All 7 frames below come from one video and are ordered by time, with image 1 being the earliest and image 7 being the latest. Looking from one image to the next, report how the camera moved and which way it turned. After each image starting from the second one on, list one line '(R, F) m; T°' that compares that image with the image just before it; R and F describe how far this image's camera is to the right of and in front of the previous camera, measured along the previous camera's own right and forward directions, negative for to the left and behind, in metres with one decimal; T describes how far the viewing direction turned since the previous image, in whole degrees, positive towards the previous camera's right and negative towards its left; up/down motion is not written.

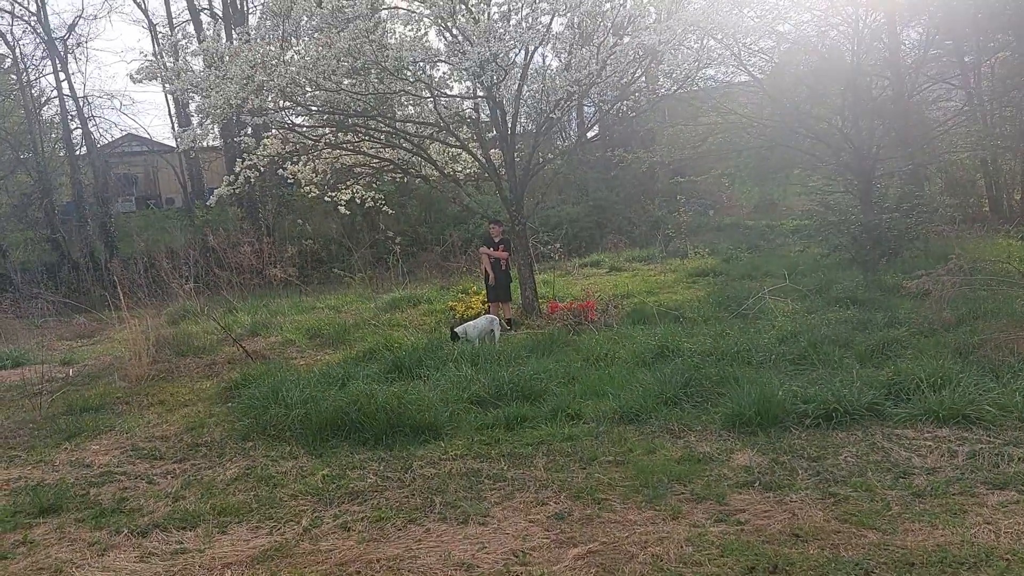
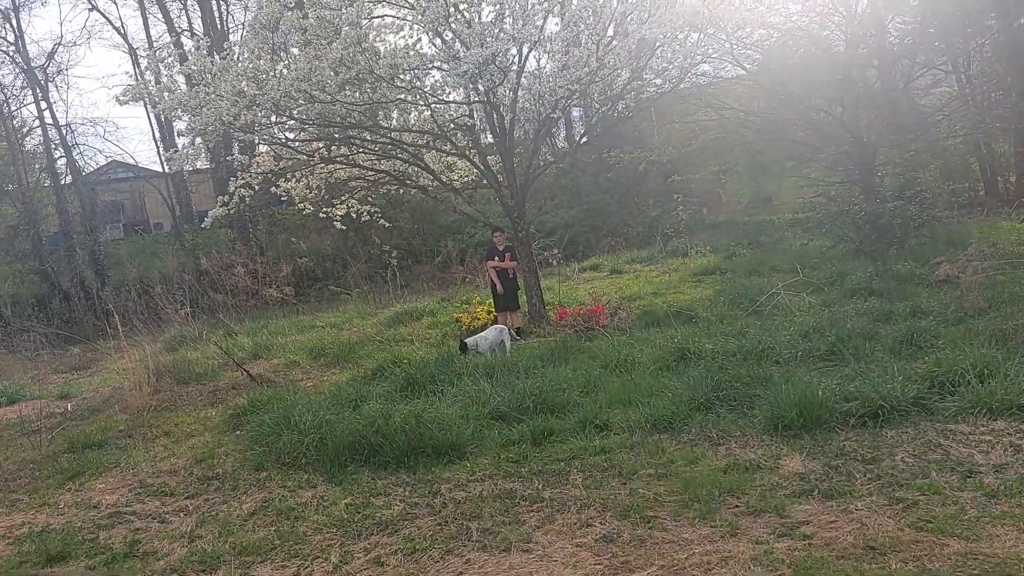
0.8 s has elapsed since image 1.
(-0.2, +0.2) m; +1°
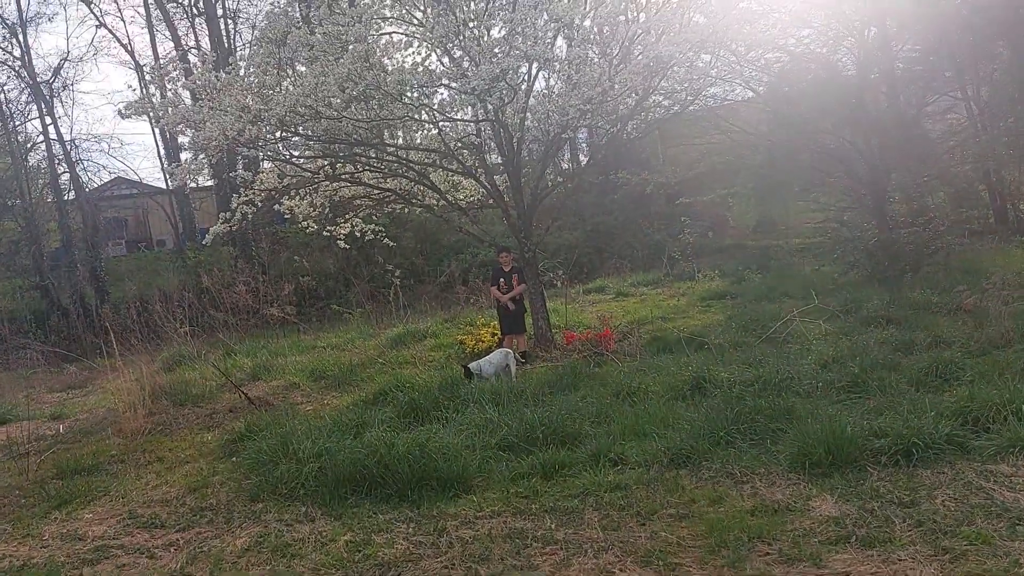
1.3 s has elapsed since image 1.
(-0.1, +0.2) m; 0°
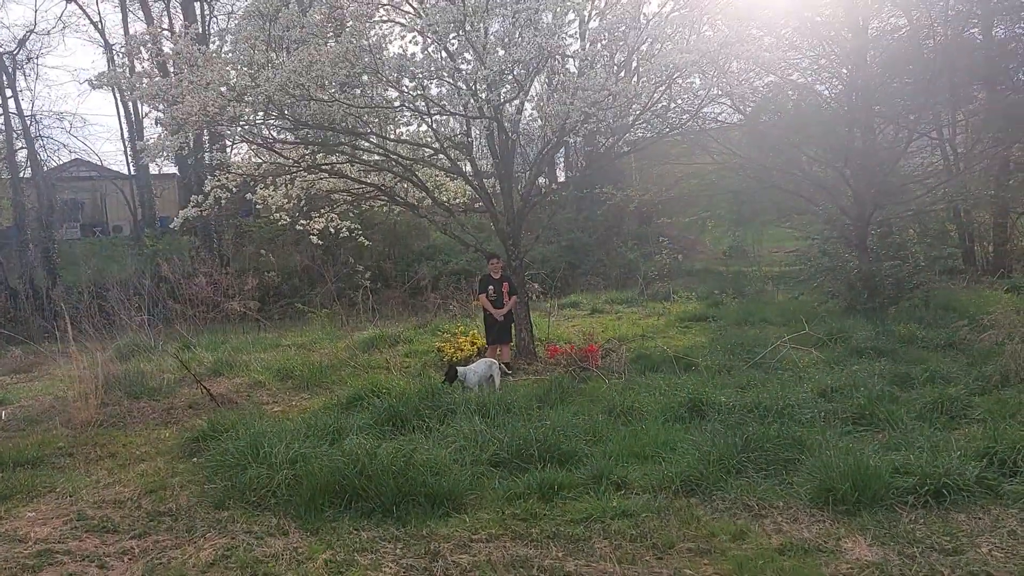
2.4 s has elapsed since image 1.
(-0.2, +0.3) m; +3°
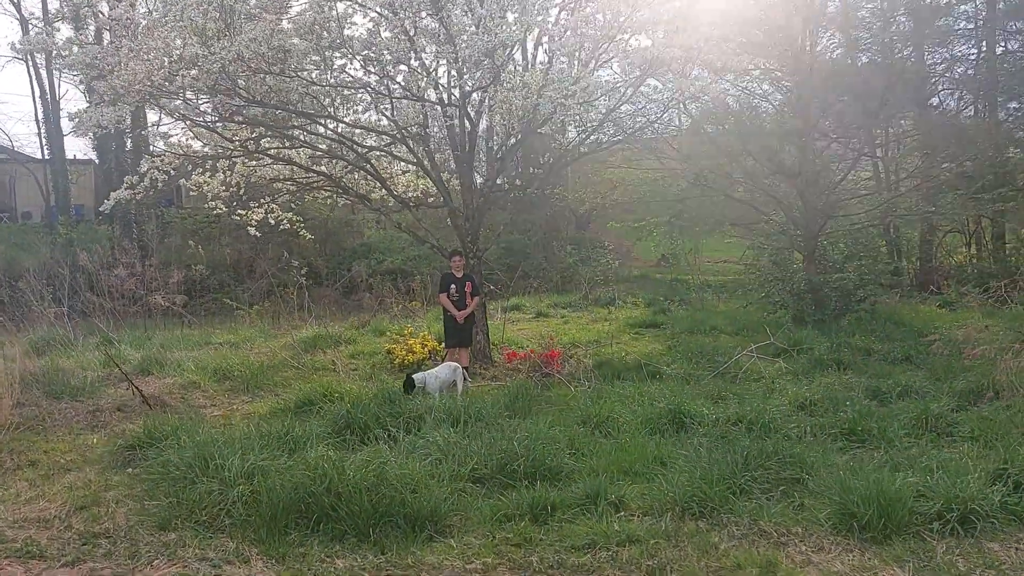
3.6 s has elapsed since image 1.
(-0.3, +0.4) m; +5°
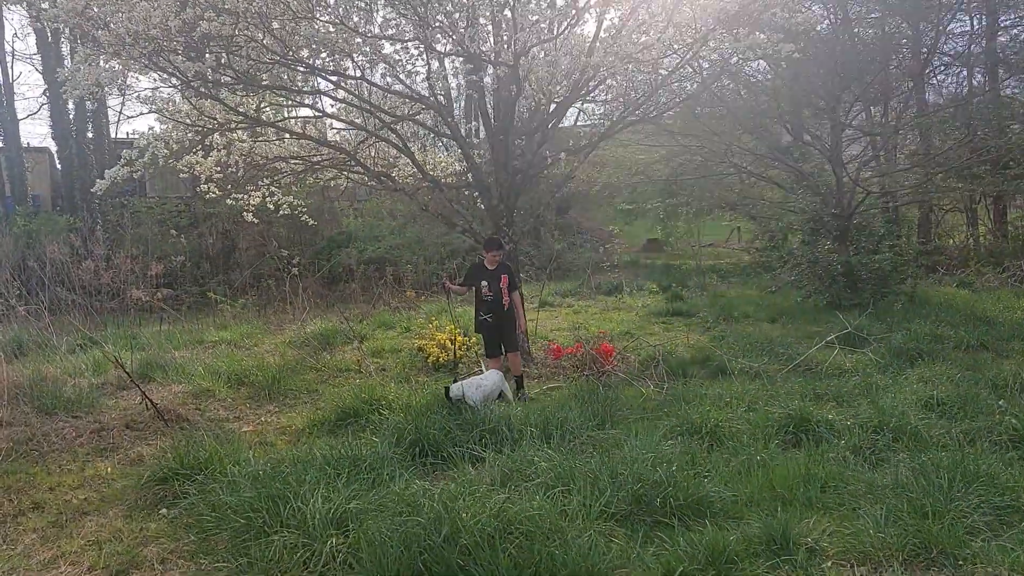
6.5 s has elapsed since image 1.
(-0.8, +0.8) m; +3°
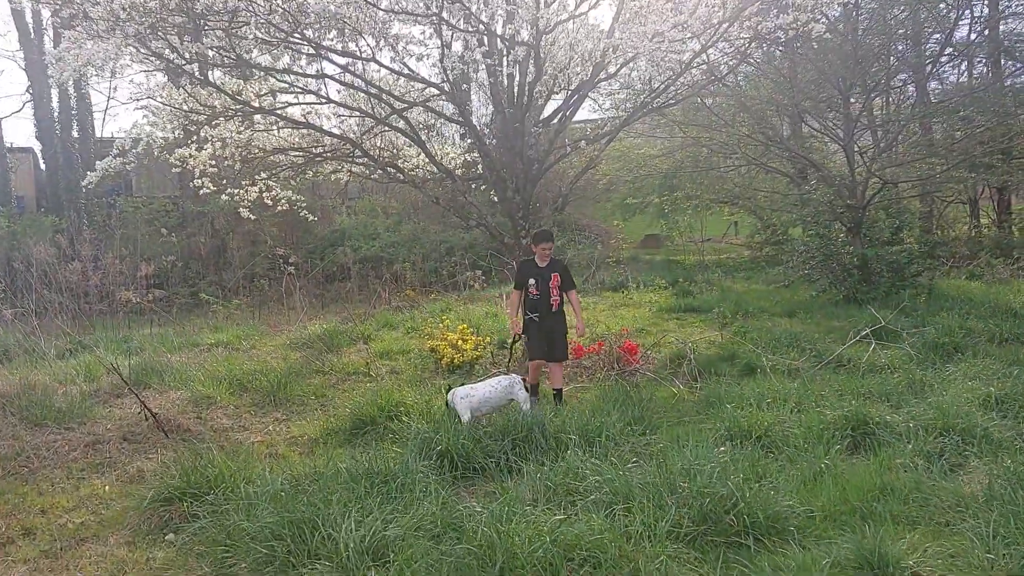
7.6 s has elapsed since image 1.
(-0.2, +0.4) m; +1°
